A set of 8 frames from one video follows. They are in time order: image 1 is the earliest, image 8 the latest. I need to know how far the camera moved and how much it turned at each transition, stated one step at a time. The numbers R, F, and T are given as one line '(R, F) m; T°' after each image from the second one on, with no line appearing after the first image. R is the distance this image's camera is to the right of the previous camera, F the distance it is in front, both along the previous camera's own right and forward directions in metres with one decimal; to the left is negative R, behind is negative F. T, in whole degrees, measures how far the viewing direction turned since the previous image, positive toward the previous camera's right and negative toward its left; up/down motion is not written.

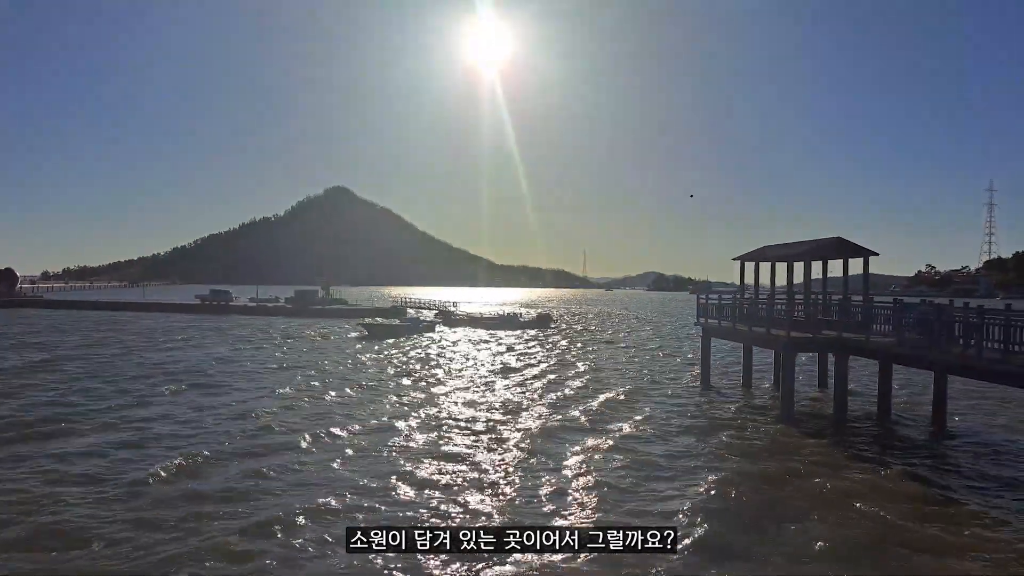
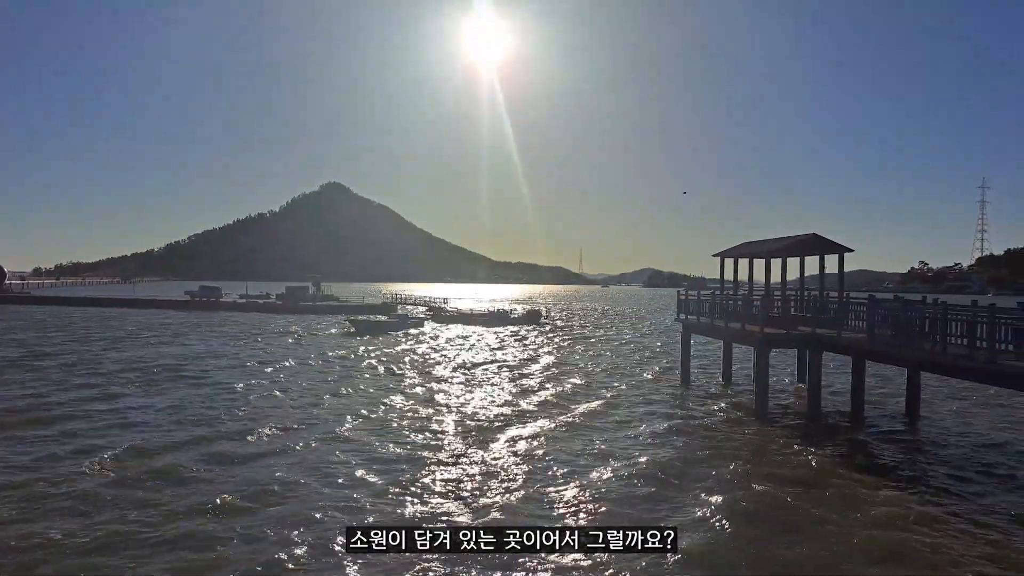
(+0.7, 0.0) m; 0°
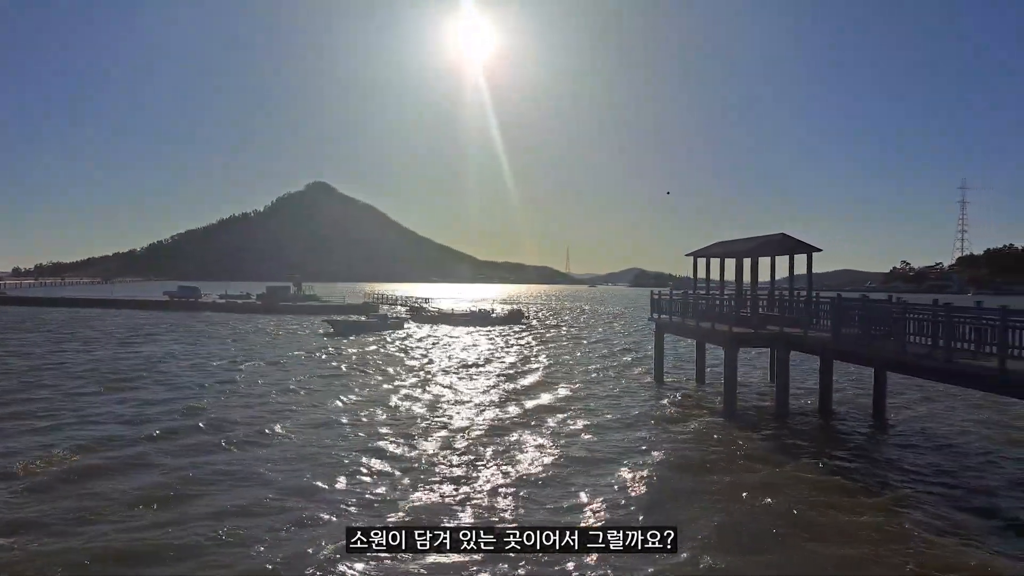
(+0.6, +0.1) m; +1°
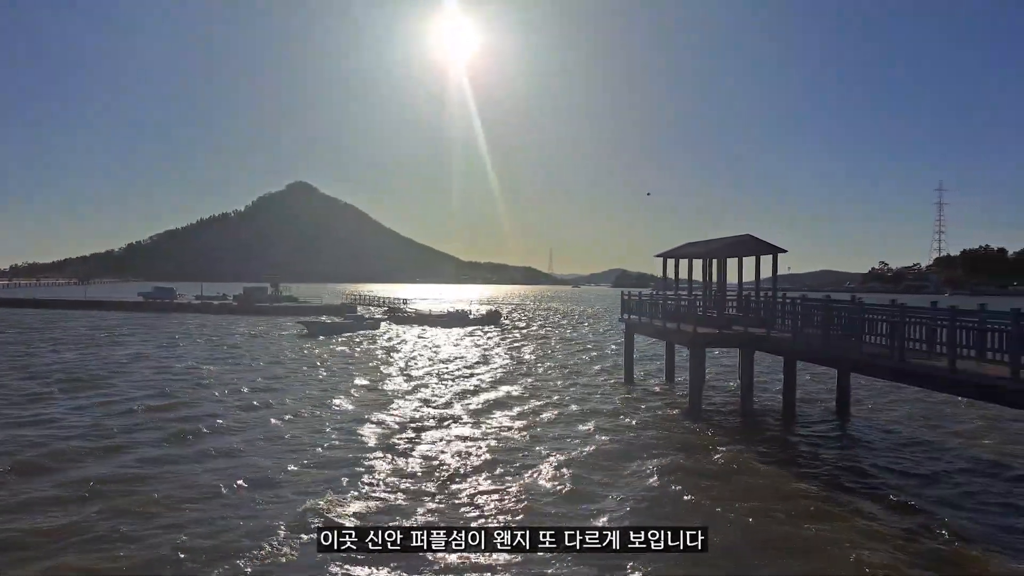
(+0.6, +0.1) m; +1°
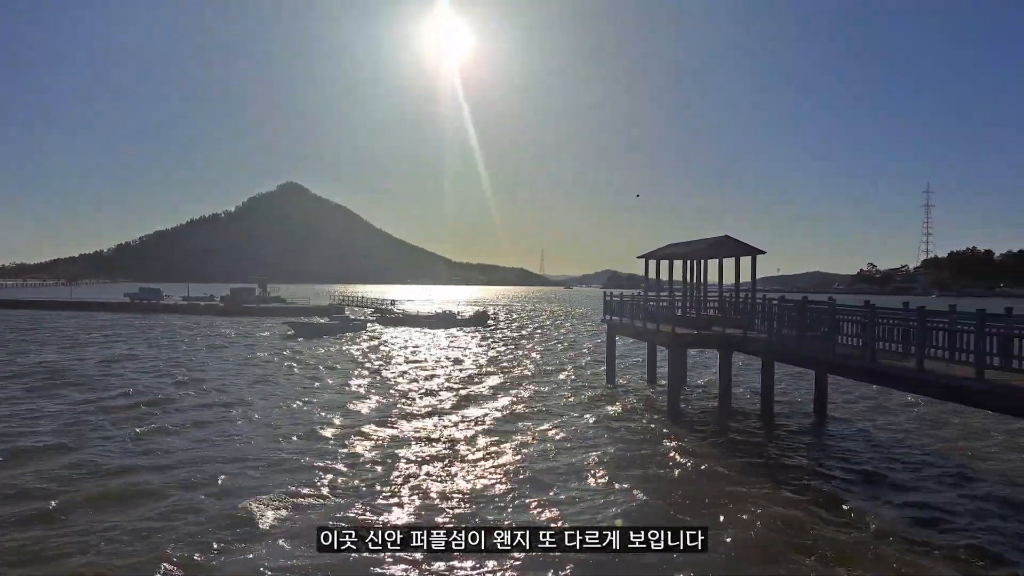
(+0.4, 0.0) m; +1°
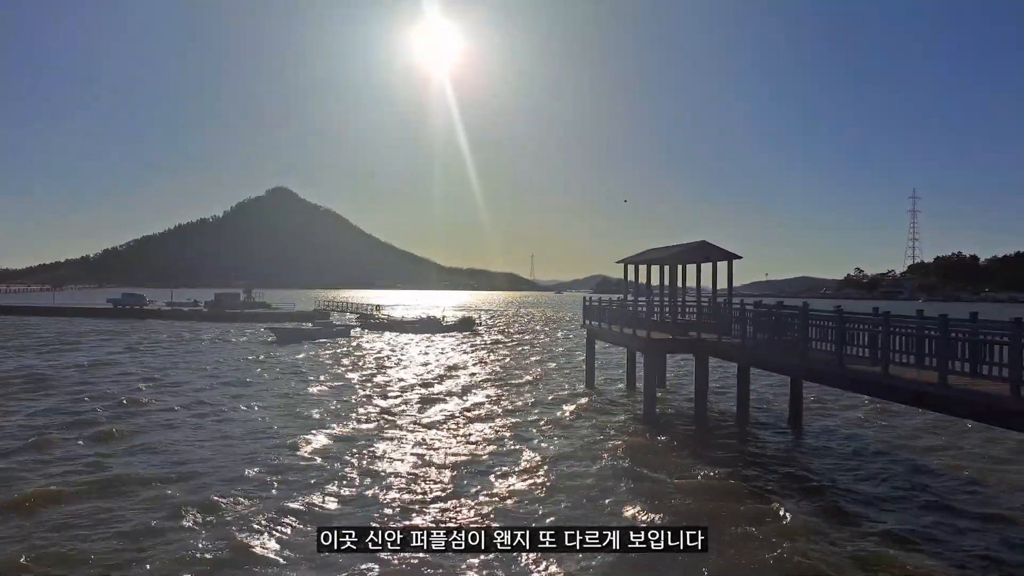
(+0.5, +0.1) m; +1°
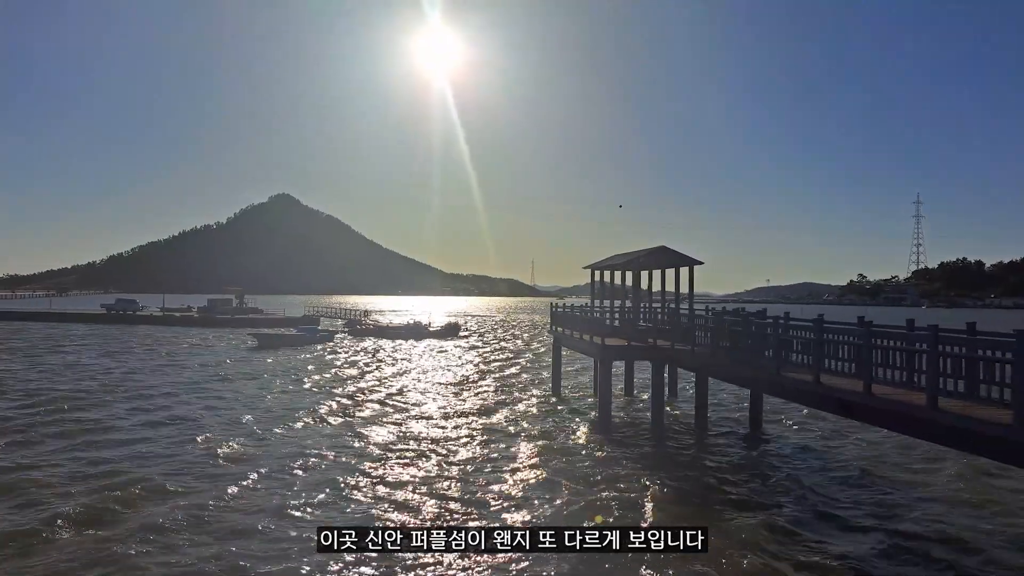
(+1.6, +0.4) m; -1°
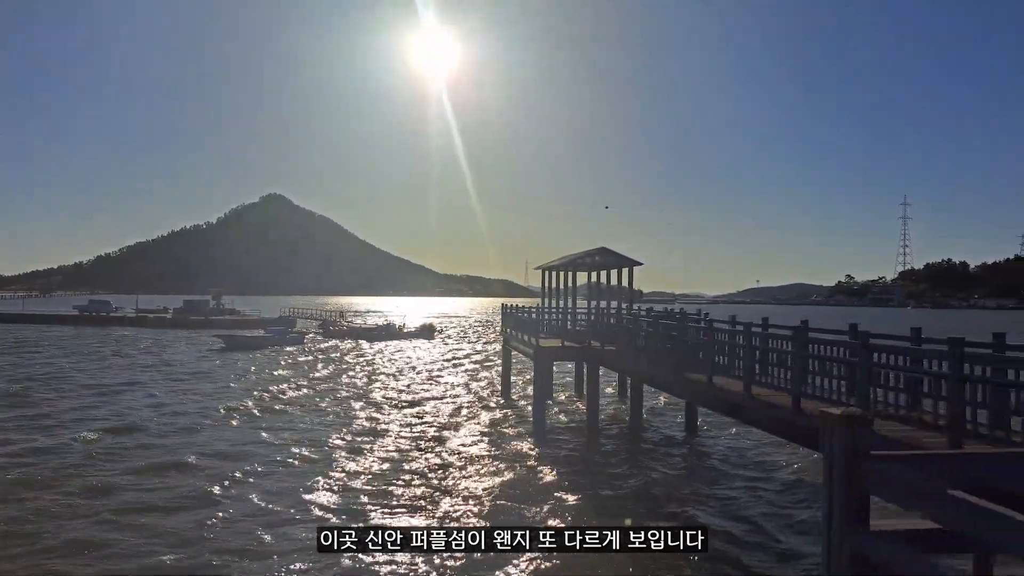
(+1.9, 0.0) m; 0°
